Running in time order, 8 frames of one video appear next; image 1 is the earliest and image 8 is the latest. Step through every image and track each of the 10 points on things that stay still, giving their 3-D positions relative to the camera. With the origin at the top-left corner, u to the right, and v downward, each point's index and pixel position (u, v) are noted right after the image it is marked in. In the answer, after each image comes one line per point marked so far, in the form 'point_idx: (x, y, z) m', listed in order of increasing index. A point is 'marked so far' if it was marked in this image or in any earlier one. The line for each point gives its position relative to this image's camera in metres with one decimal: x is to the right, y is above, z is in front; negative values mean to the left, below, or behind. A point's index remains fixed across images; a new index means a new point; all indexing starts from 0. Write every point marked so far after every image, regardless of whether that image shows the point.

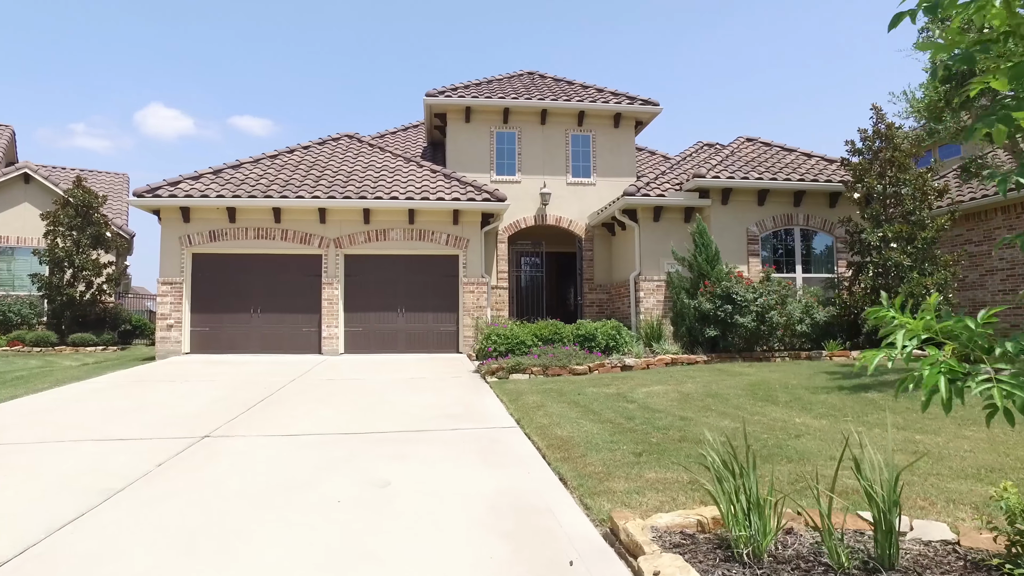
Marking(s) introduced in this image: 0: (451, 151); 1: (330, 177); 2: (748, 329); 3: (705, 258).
0: (-1.7, +3.9, +17.5) m
1: (-4.7, +2.9, +16.0) m
2: (+4.4, -0.8, +11.5) m
3: (+3.9, +0.6, +12.4) m
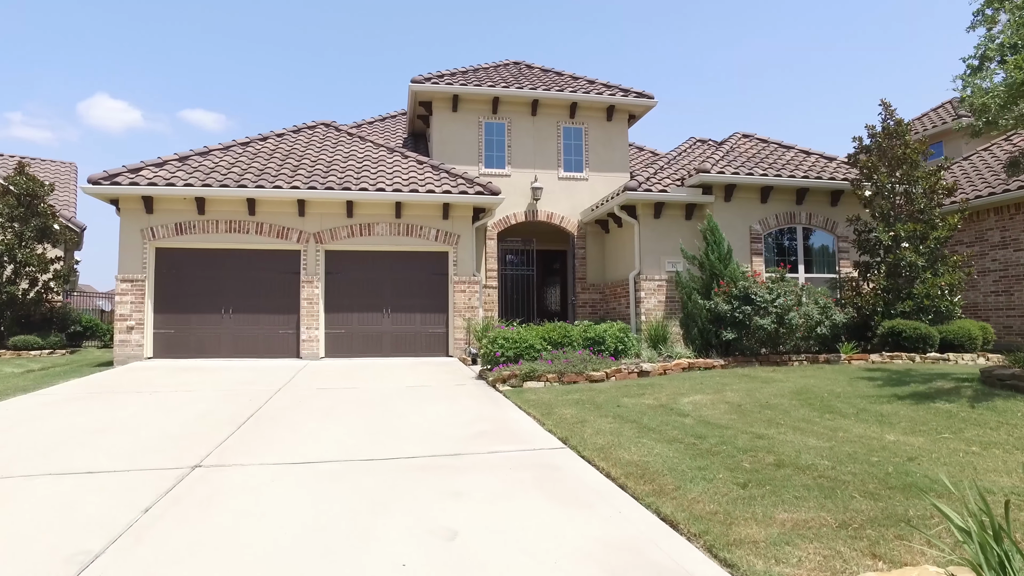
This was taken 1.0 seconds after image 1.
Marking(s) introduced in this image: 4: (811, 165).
0: (-2.0, +3.9, +16.5) m
1: (-4.8, +2.9, +14.8) m
2: (+4.5, -0.8, +10.9) m
3: (+3.9, +0.6, +11.8) m
4: (+7.3, +3.0, +15.2) m
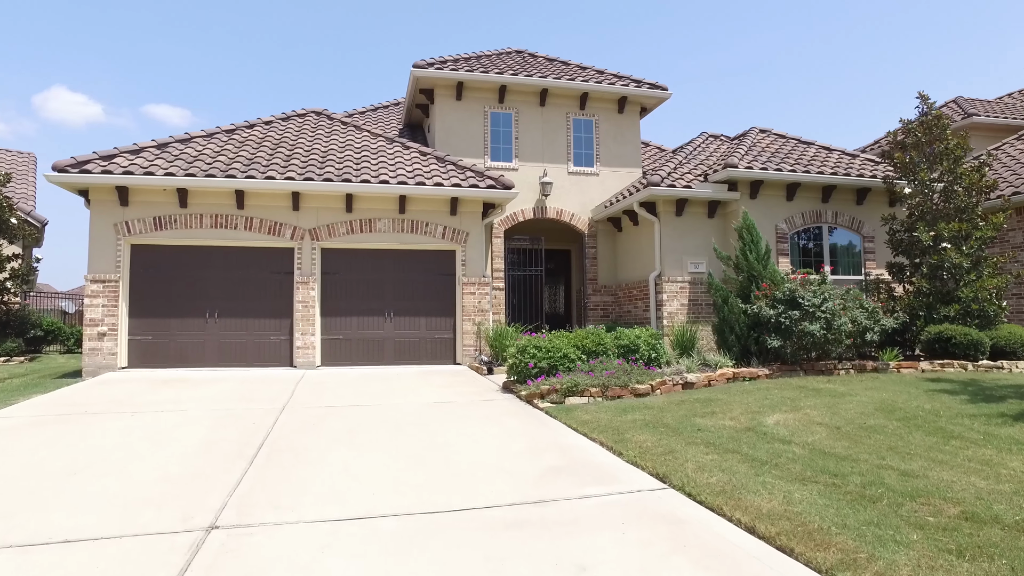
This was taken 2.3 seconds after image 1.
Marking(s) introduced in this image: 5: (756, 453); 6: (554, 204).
0: (-1.8, +3.9, +15.4) m
1: (-4.6, +2.9, +13.6) m
2: (+4.9, -0.8, +10.1) m
3: (+4.3, +0.6, +10.9) m
4: (+7.6, +3.0, +14.5) m
5: (+2.0, -1.3, +5.1) m
6: (+1.0, +2.1, +15.6) m
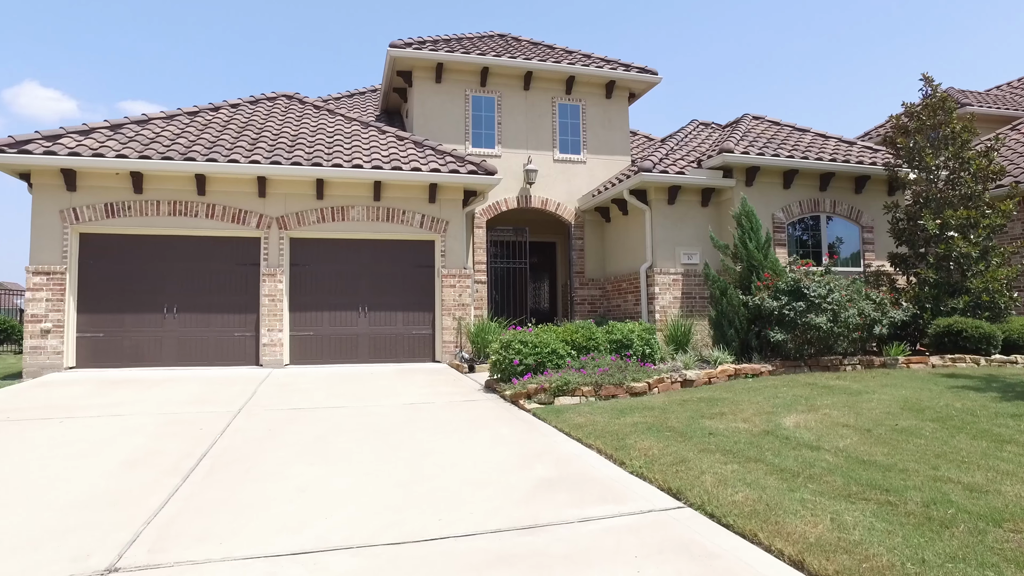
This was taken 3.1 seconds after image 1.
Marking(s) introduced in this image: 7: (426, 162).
0: (-2.2, +4.0, +14.5) m
1: (-4.9, +3.0, +12.6) m
2: (+4.6, -0.7, +9.4) m
3: (+4.0, +0.7, +10.3) m
4: (+7.2, +3.1, +13.9) m
5: (+1.9, -1.2, +4.3) m
6: (+0.6, +2.3, +14.8) m
7: (-1.7, +2.5, +12.5) m
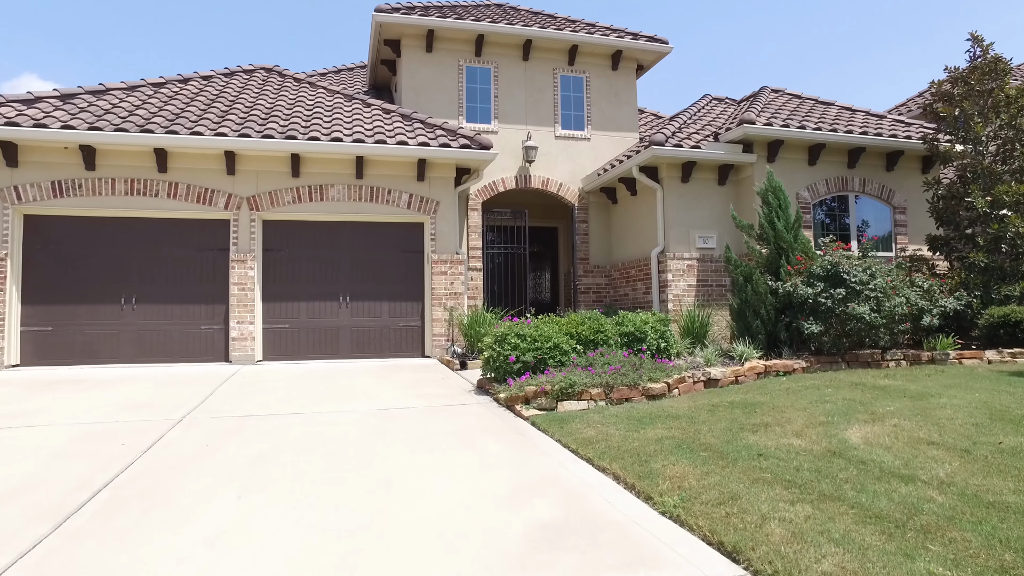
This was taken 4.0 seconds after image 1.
0: (-2.3, +4.3, +13.3) m
1: (-5.0, +3.3, +11.4) m
2: (+4.6, -0.5, +8.2) m
3: (+4.0, +0.9, +9.0) m
4: (+7.1, +3.4, +12.6) m
5: (+1.8, -1.1, +3.1) m
6: (+0.6, +2.5, +13.6) m
7: (-1.8, +2.8, +11.3) m
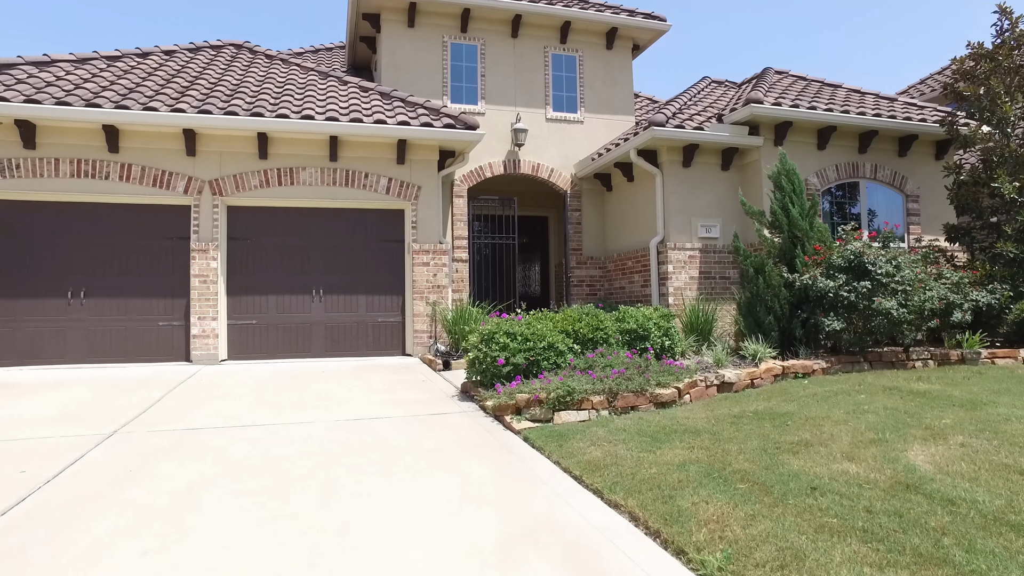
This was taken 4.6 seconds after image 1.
0: (-2.5, +4.4, +12.3) m
1: (-5.2, +3.4, +10.4) m
2: (+4.5, -0.4, +7.4) m
3: (+3.8, +1.0, +8.2) m
4: (+6.9, +3.5, +11.8) m
5: (+1.8, -1.0, +2.3) m
6: (+0.3, +2.7, +12.7) m
7: (-2.0, +2.9, +10.3) m
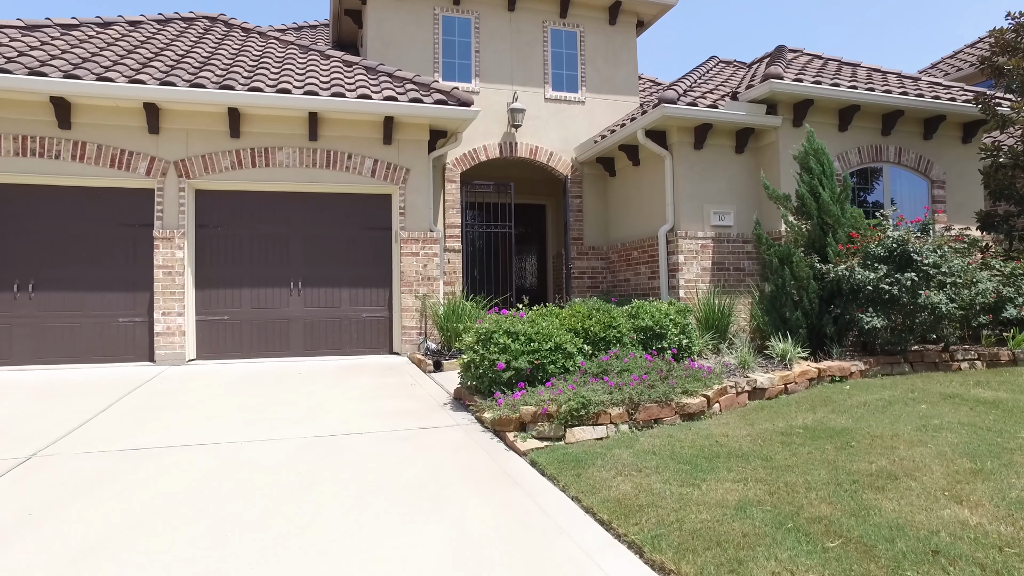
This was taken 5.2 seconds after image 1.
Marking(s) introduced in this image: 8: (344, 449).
0: (-2.6, +4.6, +11.4) m
1: (-5.2, +3.5, +9.4) m
2: (+4.5, -0.3, +6.6) m
3: (+3.8, +1.1, +7.4) m
4: (+6.8, +3.7, +11.0) m
5: (+1.9, -1.0, +1.5) m
6: (+0.3, +2.8, +11.8) m
7: (-2.0, +3.0, +9.4) m
8: (-1.3, -1.2, +4.6) m
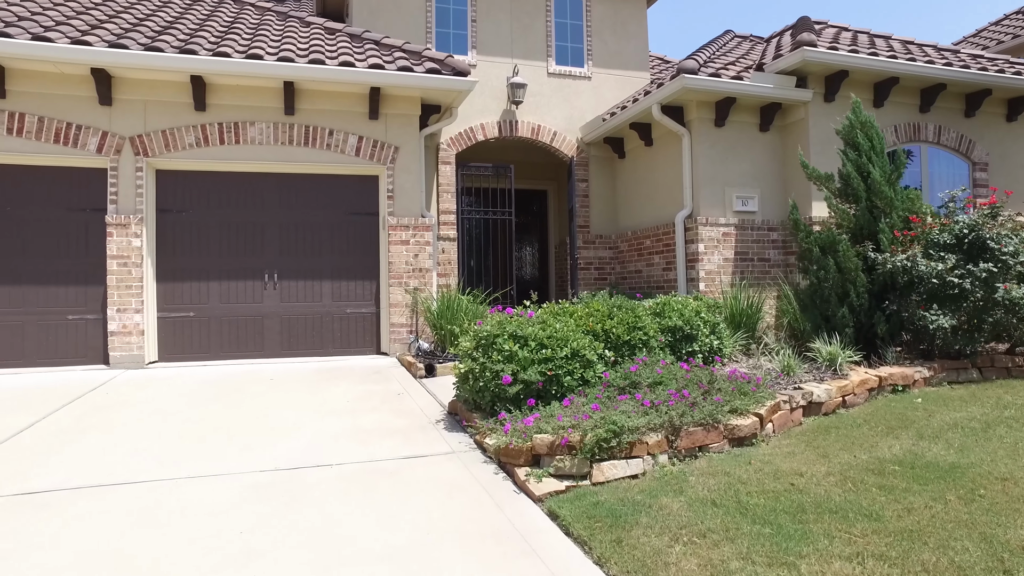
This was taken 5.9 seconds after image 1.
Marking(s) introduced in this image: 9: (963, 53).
0: (-2.6, +4.7, +10.3) m
1: (-5.2, +3.6, +8.4) m
2: (+4.5, -0.2, +5.7) m
3: (+3.8, +1.2, +6.4) m
4: (+6.8, +3.8, +10.0) m
5: (+1.9, -1.0, +0.5) m
6: (+0.3, +3.0, +10.8) m
7: (-2.0, +3.1, +8.4) m
8: (-1.2, -1.1, +3.6) m
9: (+7.4, +3.9, +10.2) m
